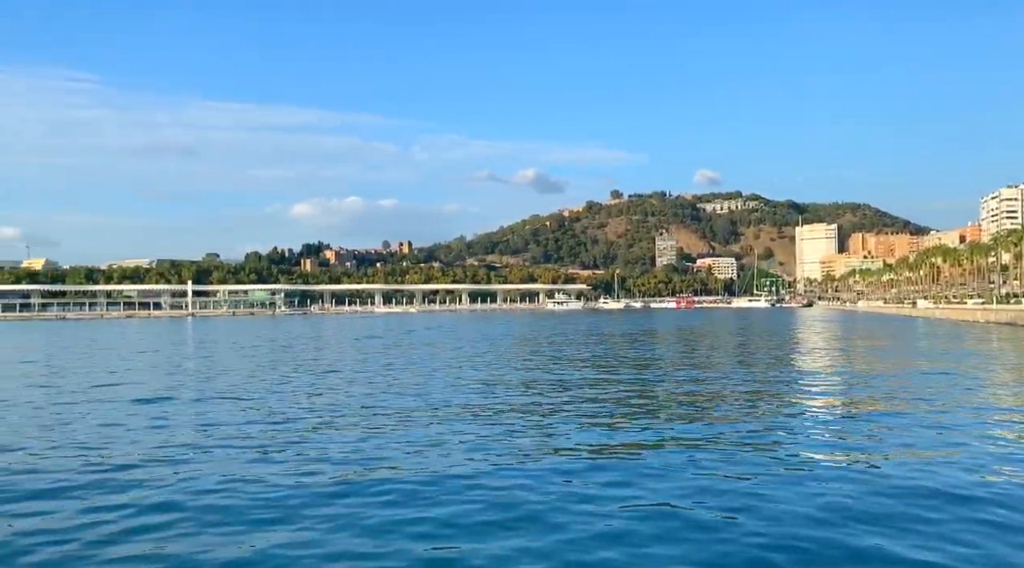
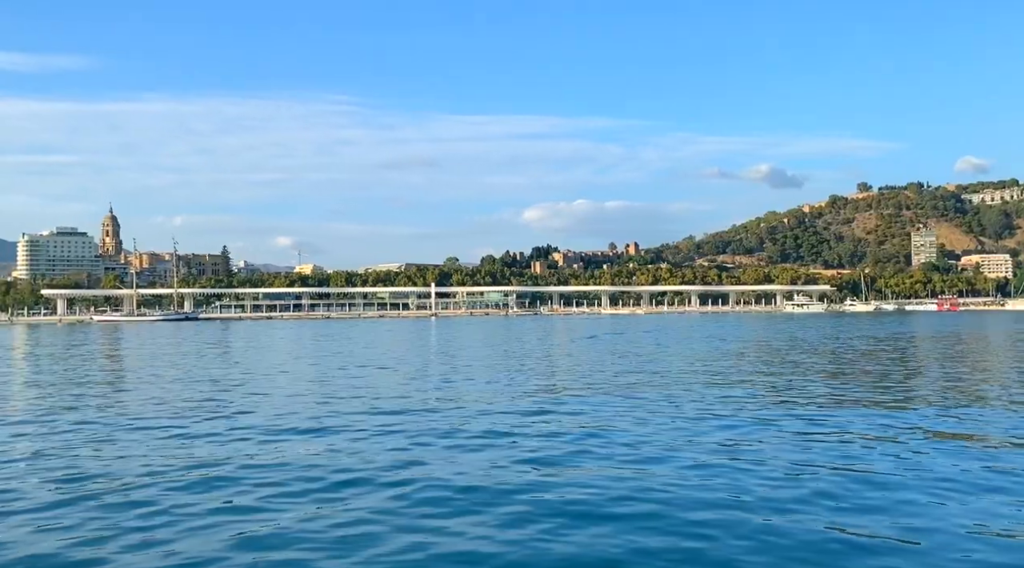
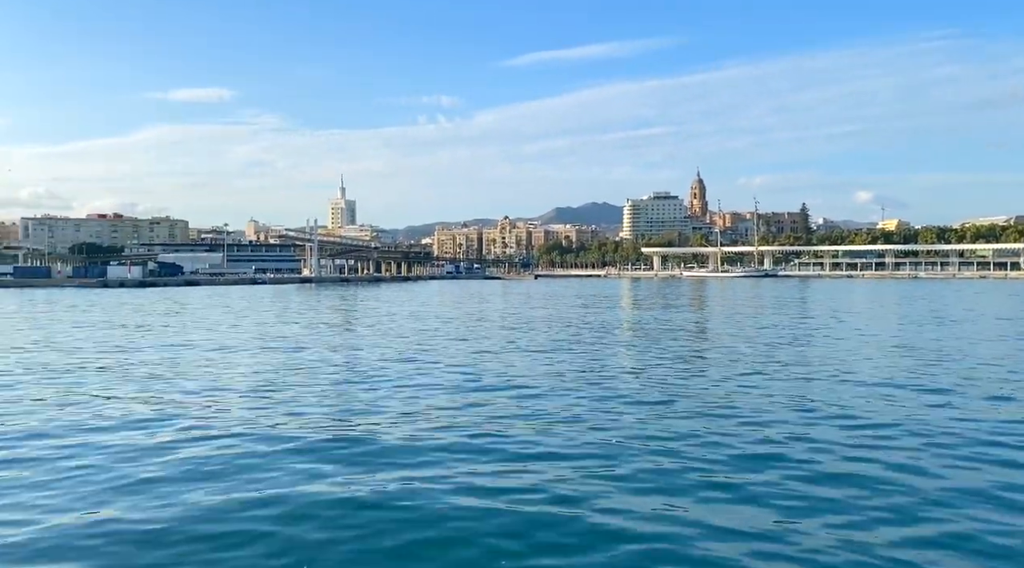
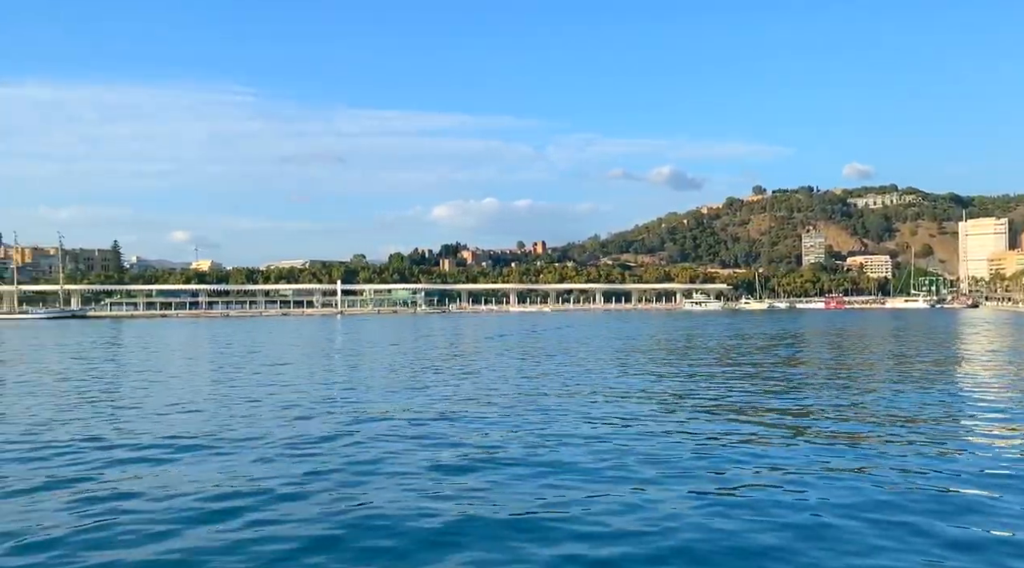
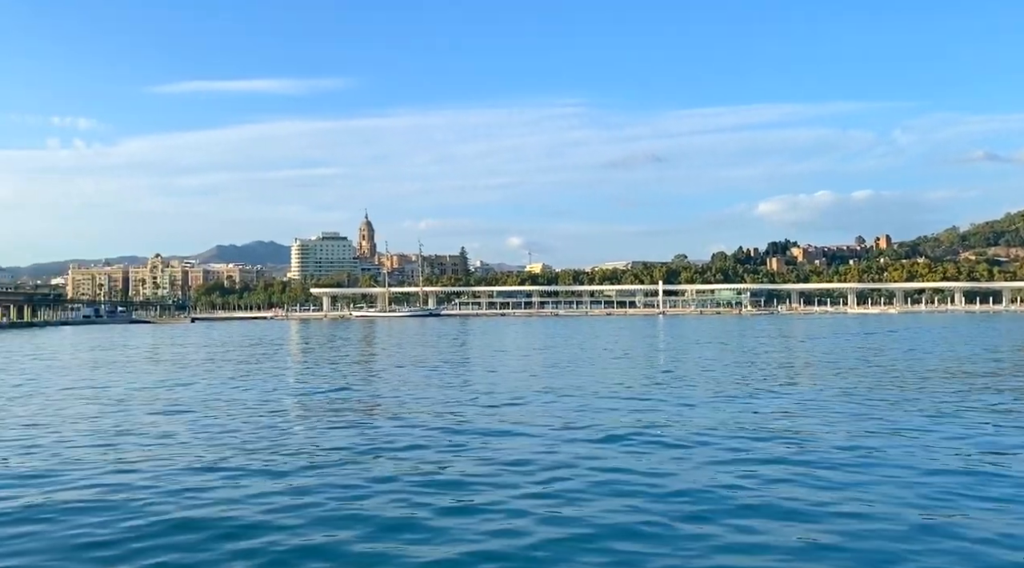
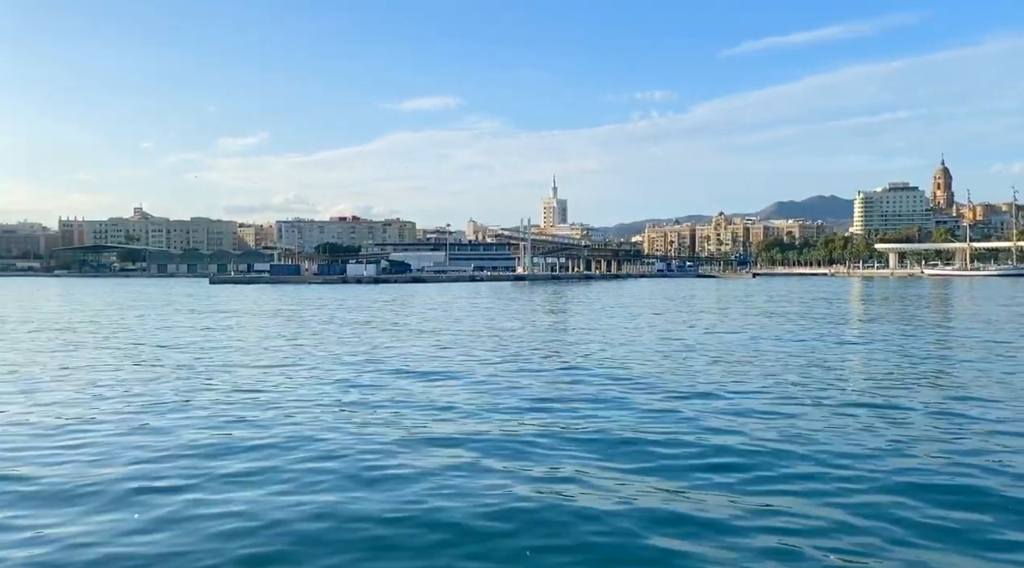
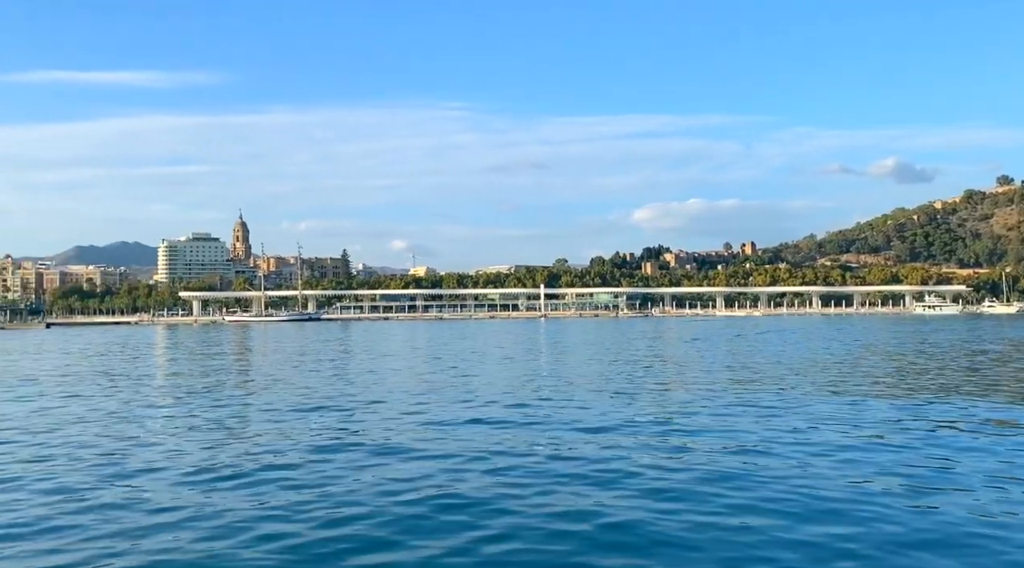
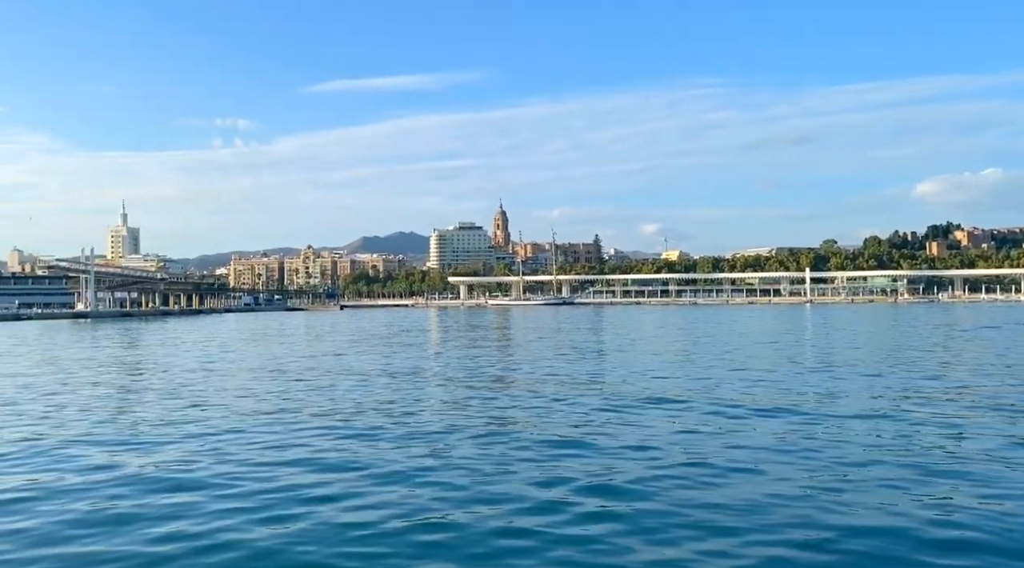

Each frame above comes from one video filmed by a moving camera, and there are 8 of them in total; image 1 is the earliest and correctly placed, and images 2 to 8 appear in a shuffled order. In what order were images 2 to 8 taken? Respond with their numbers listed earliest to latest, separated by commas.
4, 2, 7, 5, 8, 3, 6
